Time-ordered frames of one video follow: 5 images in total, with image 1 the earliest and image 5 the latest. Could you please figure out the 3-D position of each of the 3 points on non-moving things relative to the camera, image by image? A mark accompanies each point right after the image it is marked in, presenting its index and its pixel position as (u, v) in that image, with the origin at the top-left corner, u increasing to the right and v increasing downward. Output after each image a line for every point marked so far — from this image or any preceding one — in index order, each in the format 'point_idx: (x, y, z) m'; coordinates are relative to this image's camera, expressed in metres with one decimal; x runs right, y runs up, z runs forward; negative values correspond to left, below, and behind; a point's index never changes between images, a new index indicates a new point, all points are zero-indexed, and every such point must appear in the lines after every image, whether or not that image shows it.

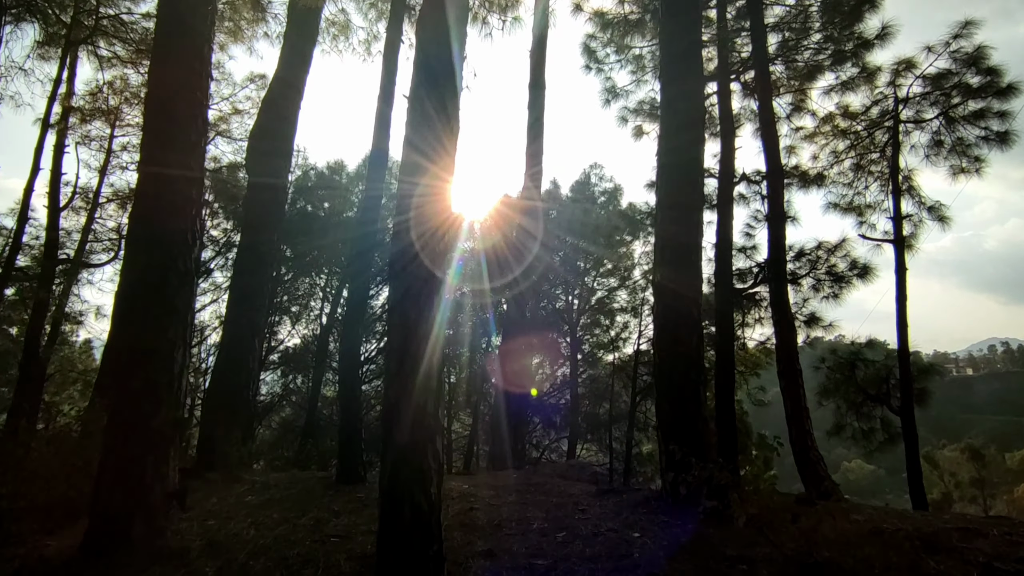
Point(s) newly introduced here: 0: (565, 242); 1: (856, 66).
0: (+1.5, +1.3, +15.6) m
1: (+5.0, +3.3, +8.3) m
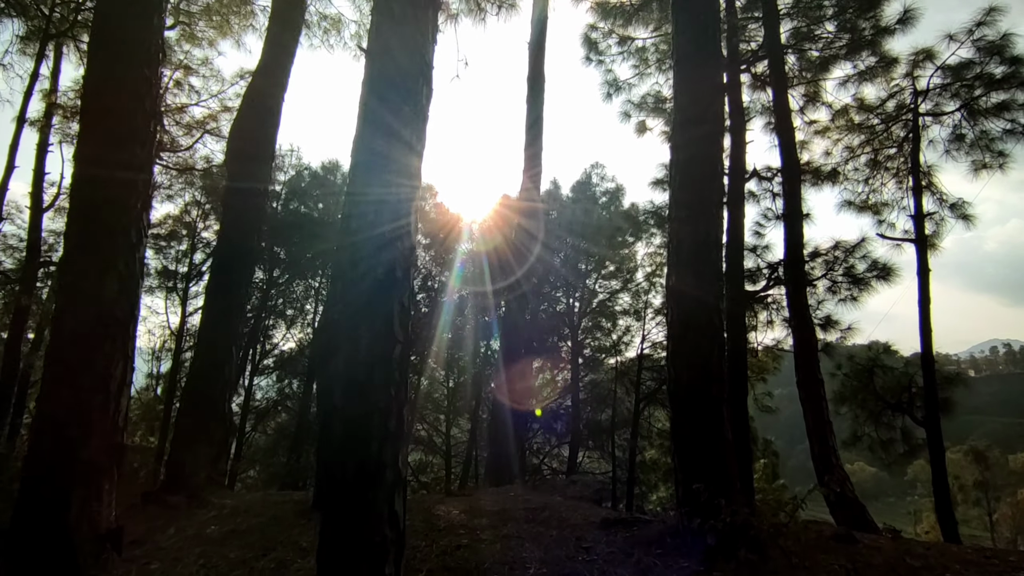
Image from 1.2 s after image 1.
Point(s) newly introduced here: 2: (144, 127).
0: (+1.4, +1.2, +15.1) m
1: (+5.0, +3.2, +7.8) m
2: (-2.1, +0.9, +3.2) m
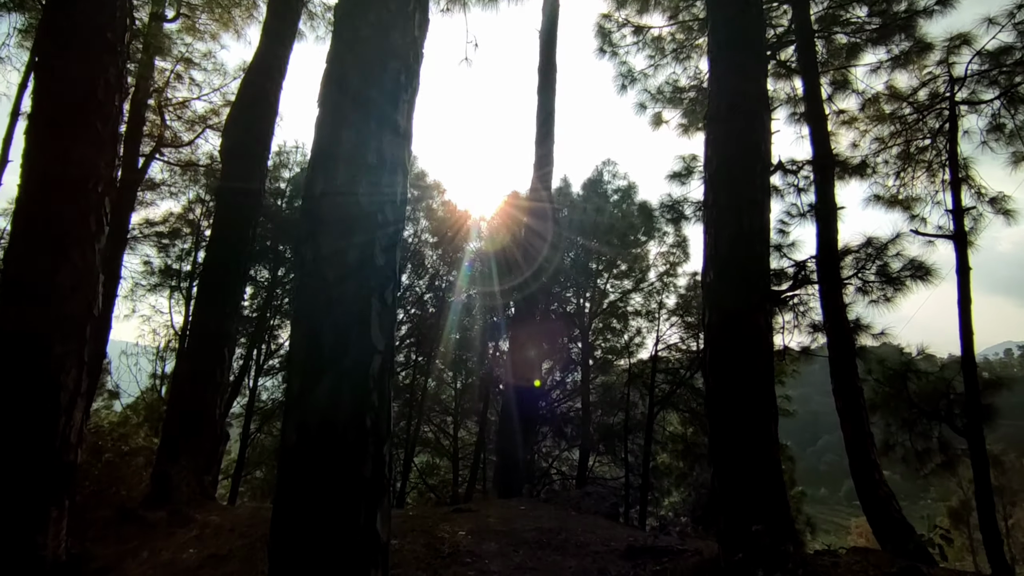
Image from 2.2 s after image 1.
0: (+1.7, +1.2, +14.7) m
1: (+5.1, +3.2, +7.3) m
2: (-2.0, +0.9, +2.8) m
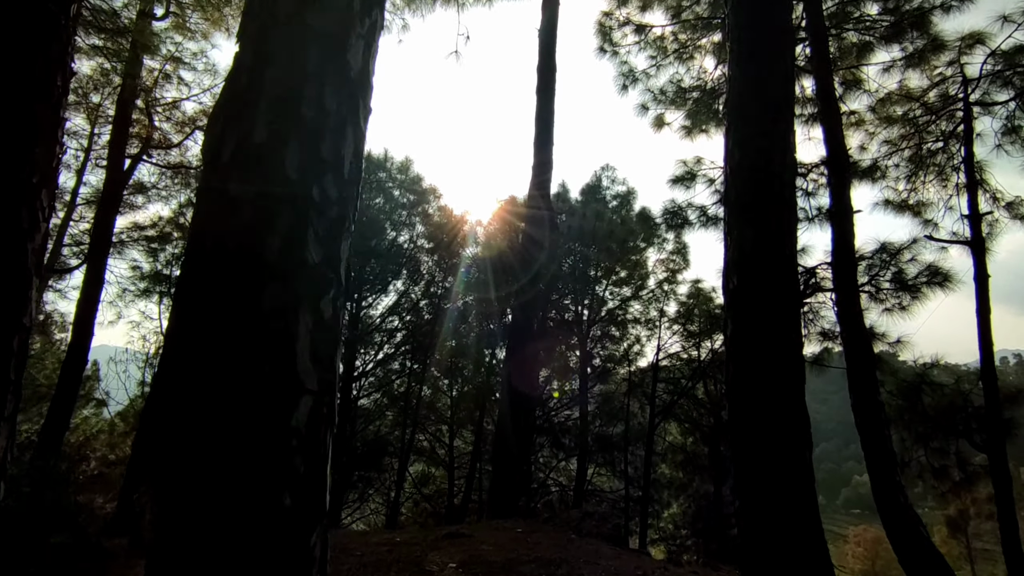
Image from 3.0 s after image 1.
0: (+1.6, +1.0, +14.4) m
1: (+5.1, +3.1, +7.0) m
2: (-2.0, +0.9, +2.5) m
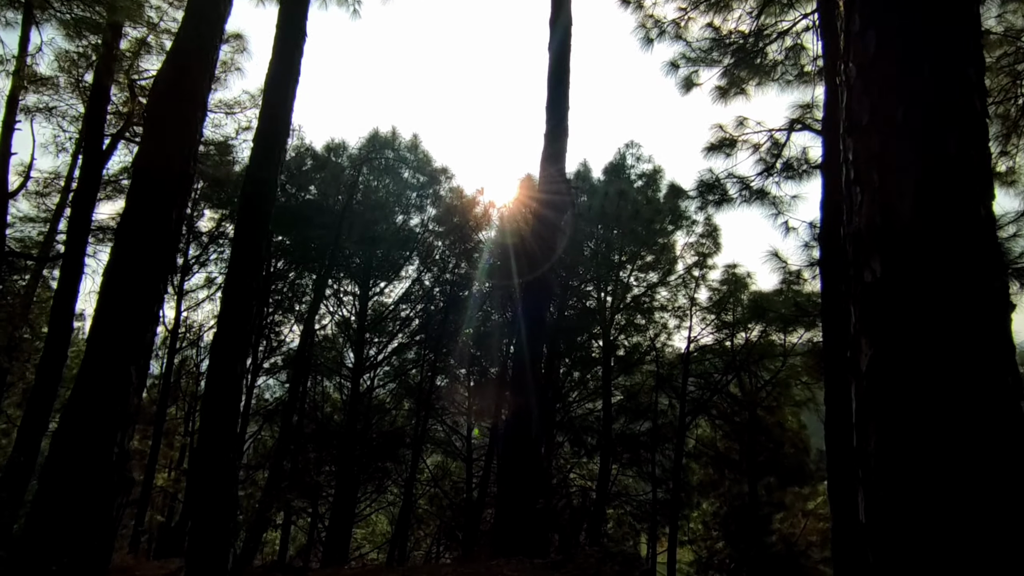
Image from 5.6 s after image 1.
0: (+2.0, +1.4, +13.1) m
1: (+5.1, +3.3, +5.6) m
2: (-2.1, +0.9, +1.4) m
